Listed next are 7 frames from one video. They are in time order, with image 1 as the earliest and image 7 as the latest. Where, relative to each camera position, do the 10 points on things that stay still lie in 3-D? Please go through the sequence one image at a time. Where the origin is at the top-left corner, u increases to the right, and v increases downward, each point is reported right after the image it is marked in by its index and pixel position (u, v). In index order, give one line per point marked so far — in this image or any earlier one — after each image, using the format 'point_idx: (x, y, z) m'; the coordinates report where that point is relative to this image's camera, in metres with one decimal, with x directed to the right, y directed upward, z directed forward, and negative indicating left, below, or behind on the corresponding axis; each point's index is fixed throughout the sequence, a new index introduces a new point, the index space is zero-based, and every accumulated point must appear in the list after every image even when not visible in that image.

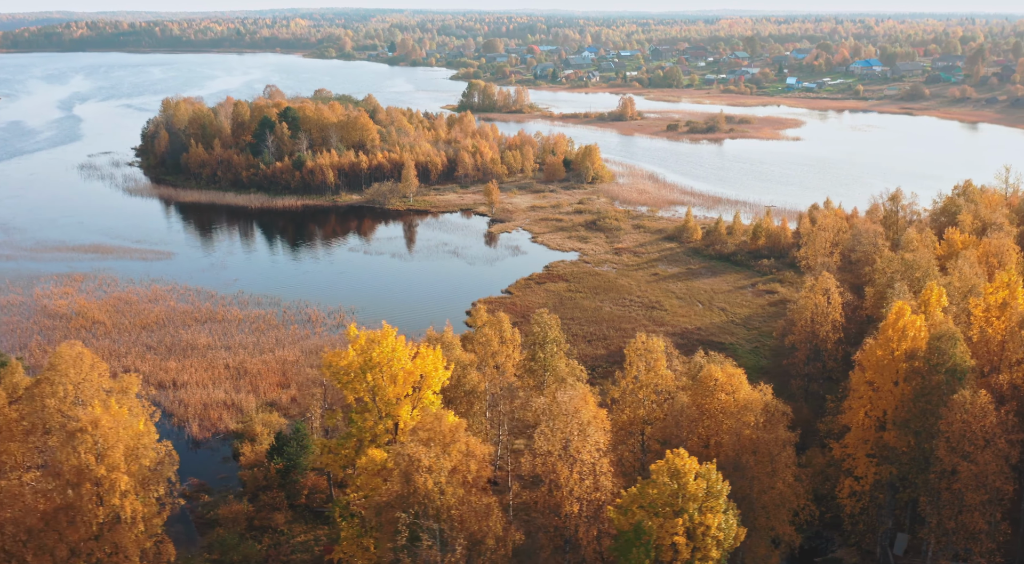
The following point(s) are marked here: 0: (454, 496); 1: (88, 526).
0: (-1.0, -4.8, +18.0) m
1: (-8.8, -5.2, +17.3) m
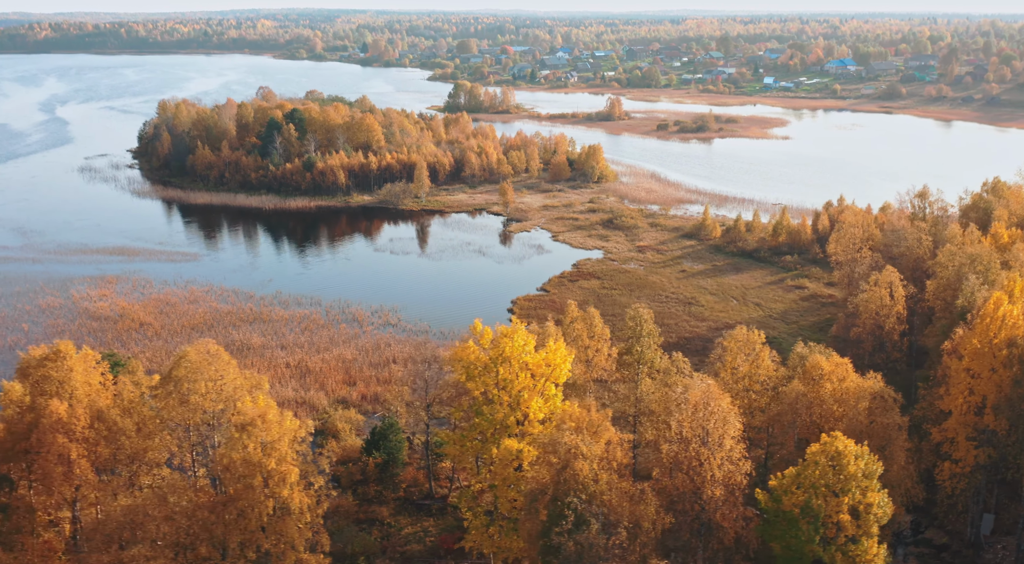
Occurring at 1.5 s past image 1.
0: (+2.3, -4.6, +18.7) m
1: (-5.4, -5.1, +17.7) m
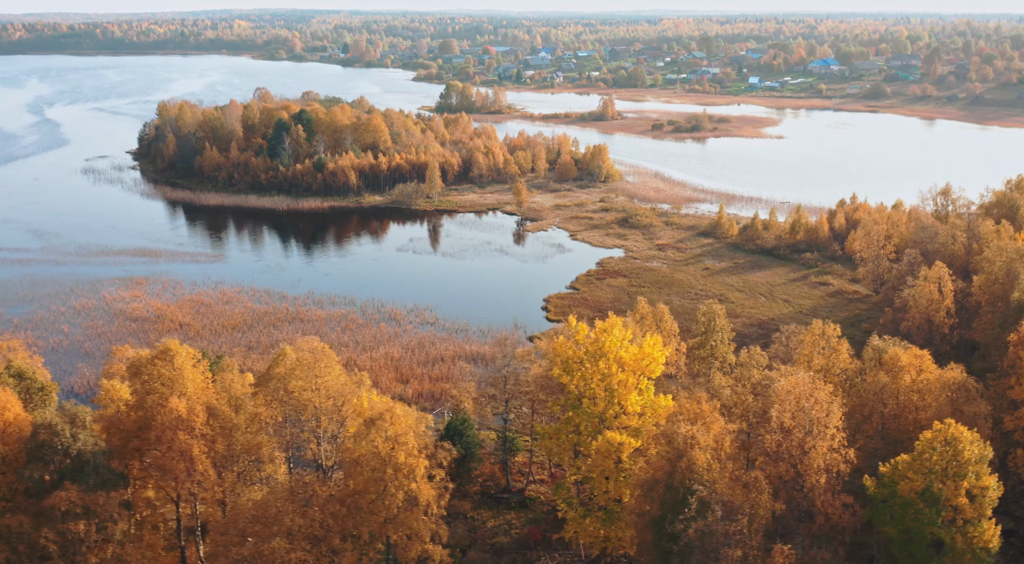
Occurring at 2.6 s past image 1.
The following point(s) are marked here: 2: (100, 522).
0: (+5.0, -4.5, +19.3) m
1: (-2.7, -5.1, +18.1) m
2: (-8.9, -5.3, +17.8) m
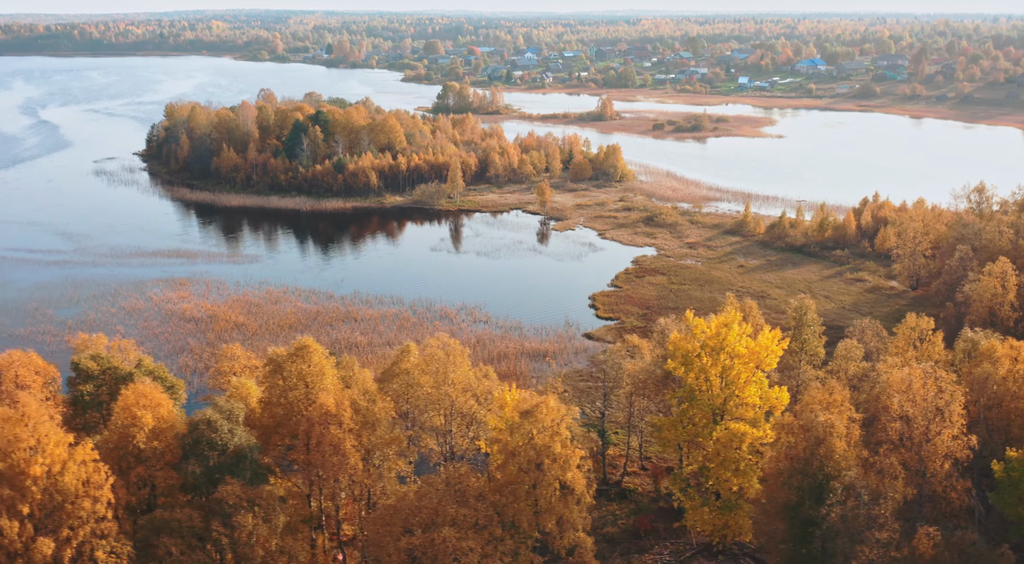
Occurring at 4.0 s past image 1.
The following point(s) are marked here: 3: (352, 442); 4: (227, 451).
0: (+8.4, -4.4, +20.0) m
1: (+0.8, -5.0, +18.7) m
2: (-5.5, -5.2, +18.2) m
3: (-3.9, -3.9, +19.7) m
4: (-6.6, -4.0, +19.0) m
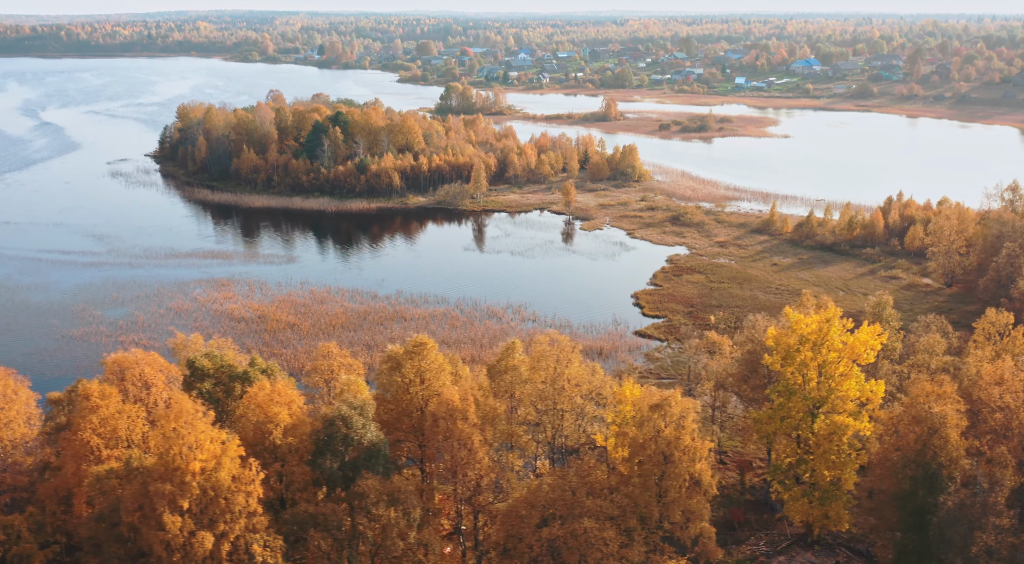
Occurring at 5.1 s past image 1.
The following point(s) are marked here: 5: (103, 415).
0: (+11.5, -4.2, +20.5) m
1: (+3.8, -4.9, +19.1) m
2: (-2.4, -5.2, +18.6) m
3: (-0.8, -3.8, +20.1) m
4: (-3.6, -3.9, +19.4) m
5: (-9.7, -3.2, +19.4) m
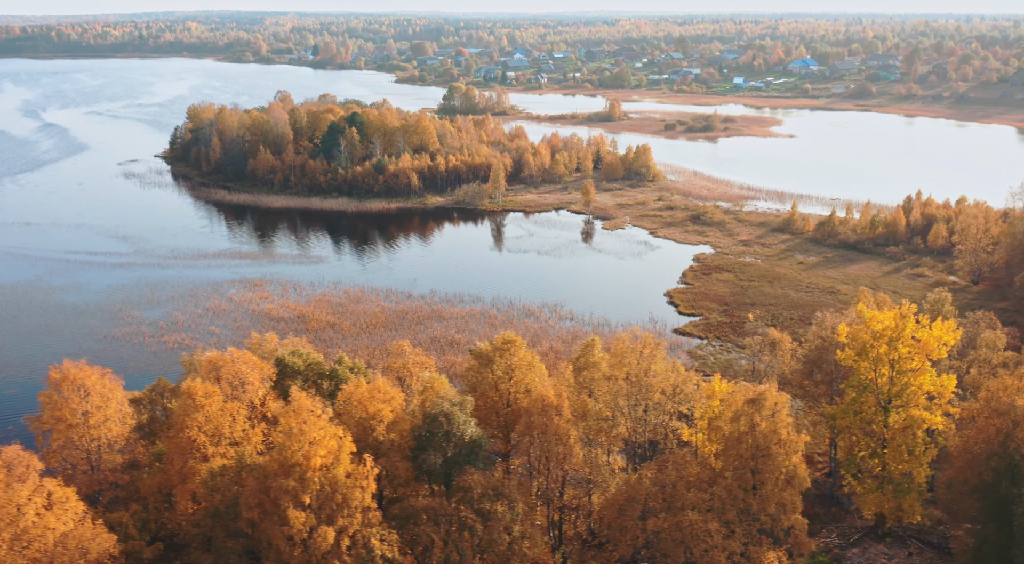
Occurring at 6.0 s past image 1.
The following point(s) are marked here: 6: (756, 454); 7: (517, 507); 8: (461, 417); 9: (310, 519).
0: (+13.8, -4.1, +20.9) m
1: (+6.2, -4.8, +19.5) m
2: (-0.1, -5.1, +18.9) m
3: (+1.5, -3.7, +20.5) m
4: (-1.2, -3.8, +19.7) m
5: (-7.4, -3.2, +19.7) m
6: (+5.8, -4.1, +19.7) m
7: (+0.1, -5.2, +18.9) m
8: (-1.3, -3.3, +19.9) m
9: (-4.2, -4.9, +16.8) m
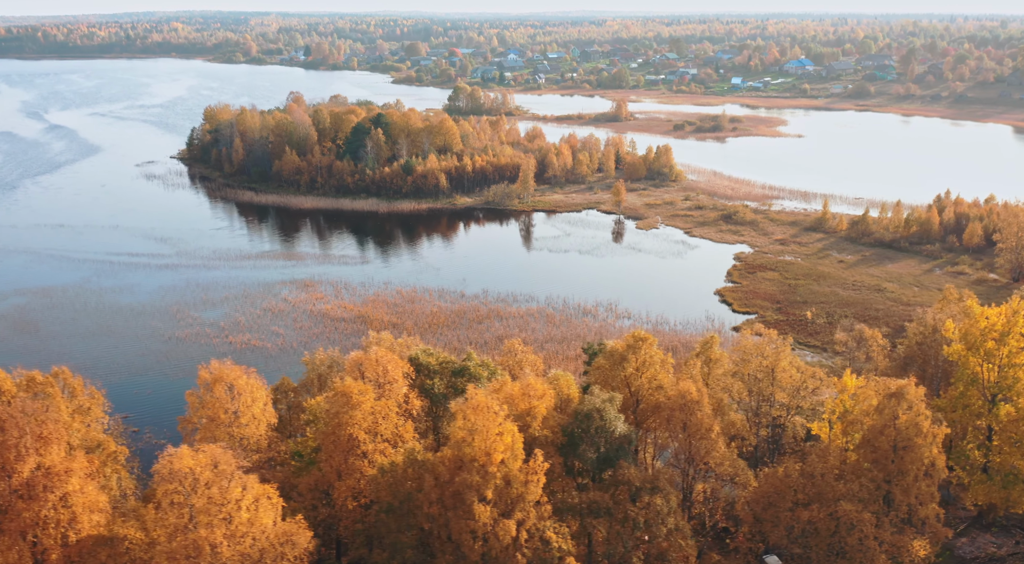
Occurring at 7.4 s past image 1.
0: (+17.5, -4.0, +21.6) m
1: (+9.9, -4.7, +20.1) m
2: (+3.6, -5.1, +19.4) m
3: (+5.2, -3.7, +21.0) m
4: (+2.5, -3.8, +20.2) m
5: (-3.7, -3.2, +20.1) m
6: (+9.5, -4.1, +20.2) m
7: (+3.8, -5.2, +19.4) m
8: (+2.4, -3.3, +20.4) m
9: (-0.5, -4.8, +17.3) m
